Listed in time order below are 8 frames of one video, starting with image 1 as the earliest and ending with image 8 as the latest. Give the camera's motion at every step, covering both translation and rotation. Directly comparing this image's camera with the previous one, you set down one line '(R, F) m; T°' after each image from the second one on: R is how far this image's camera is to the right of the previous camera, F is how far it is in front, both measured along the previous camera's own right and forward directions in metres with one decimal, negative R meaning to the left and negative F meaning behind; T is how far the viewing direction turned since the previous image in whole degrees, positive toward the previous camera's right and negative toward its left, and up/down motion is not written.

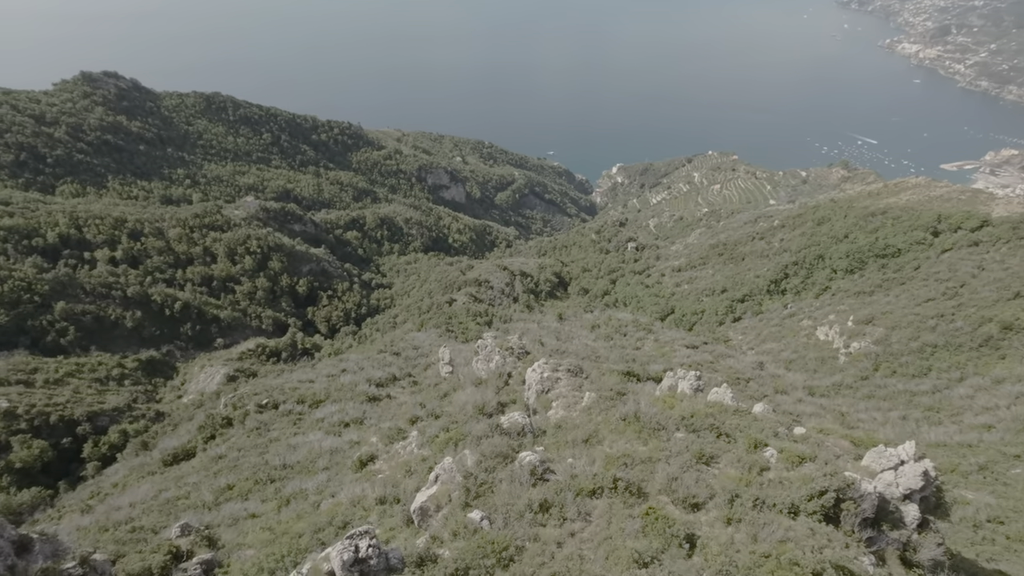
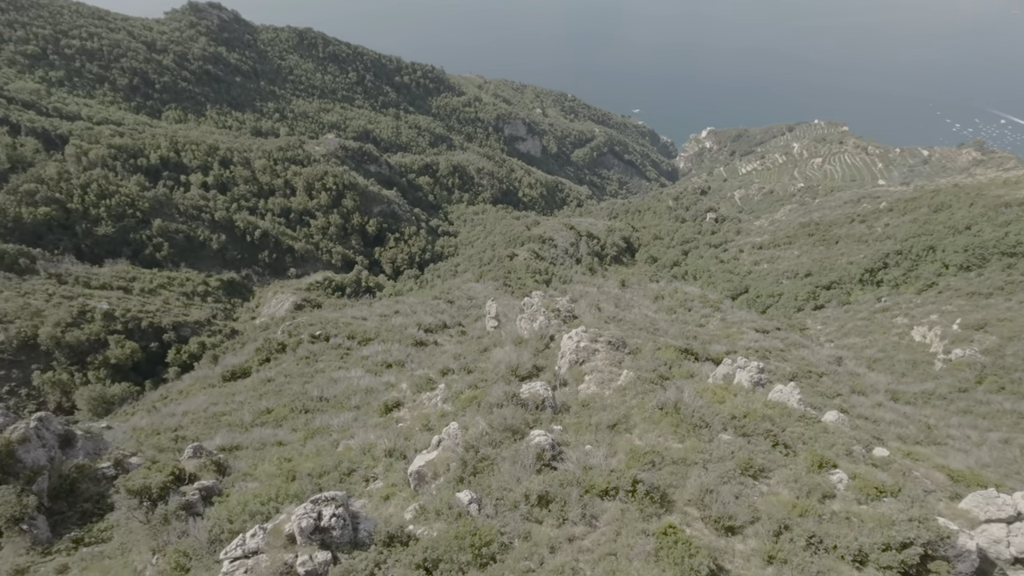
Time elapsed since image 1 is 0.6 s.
(+0.5, +1.2) m; -8°
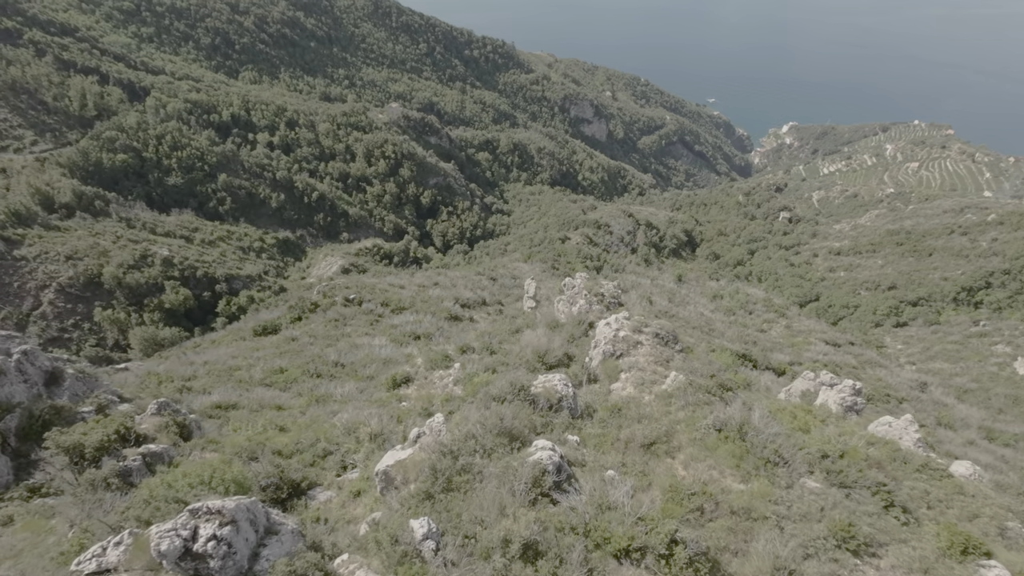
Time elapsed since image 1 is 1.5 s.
(+0.4, +1.9) m; -6°
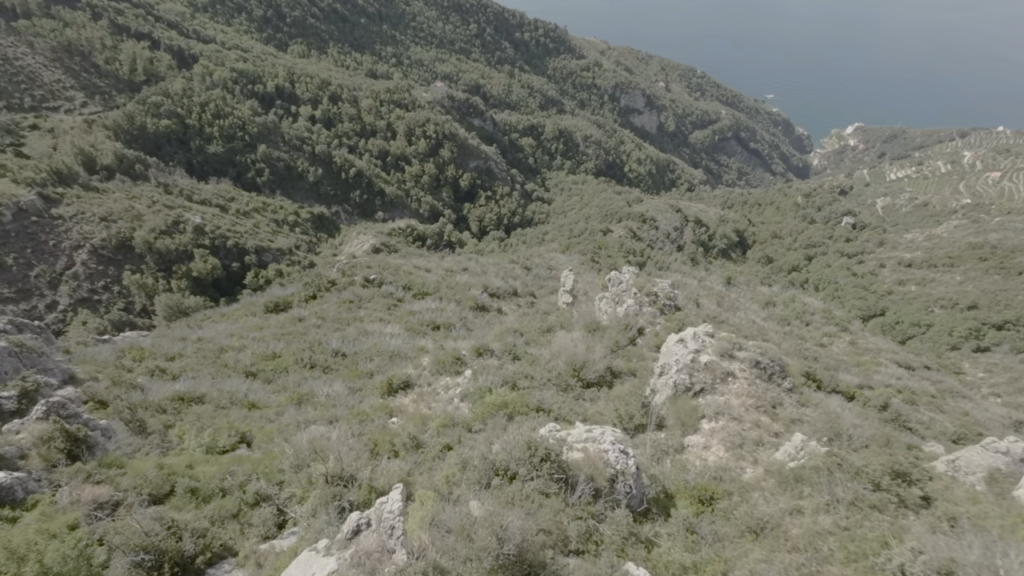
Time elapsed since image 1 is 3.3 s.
(0.0, +2.6) m; -4°
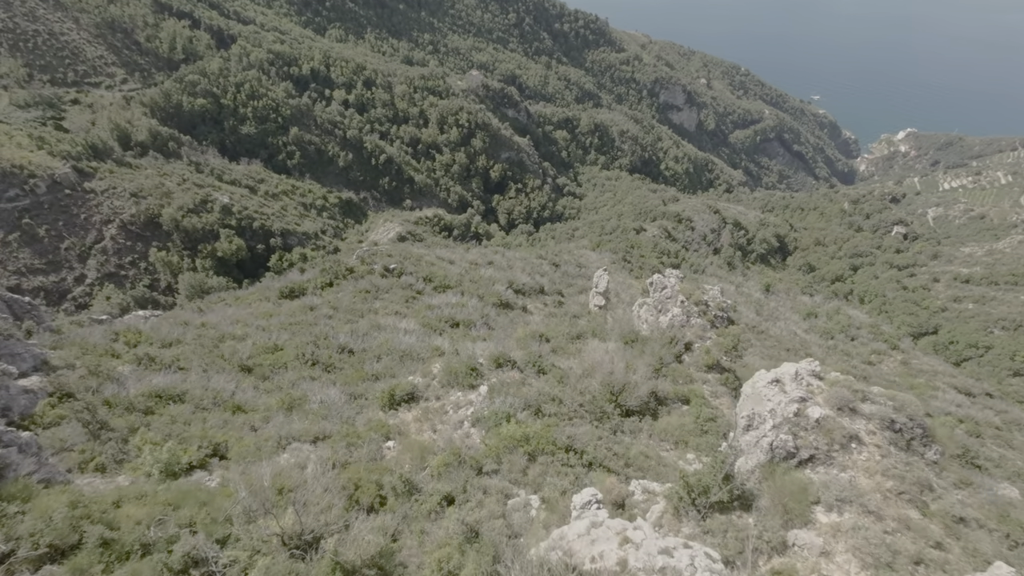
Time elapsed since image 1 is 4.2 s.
(-0.1, +1.5) m; -3°
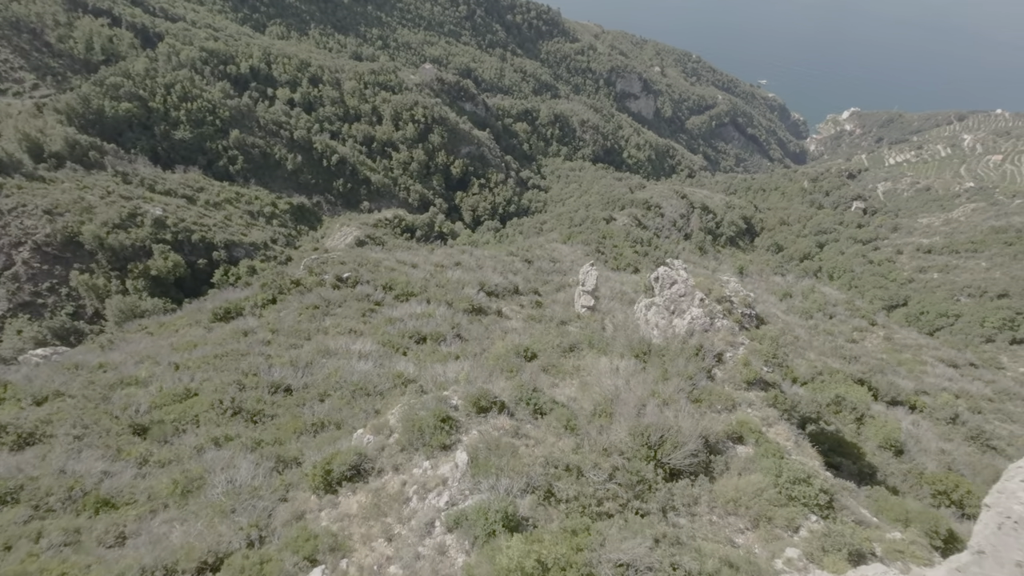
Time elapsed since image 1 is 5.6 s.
(-0.1, +2.4) m; +4°
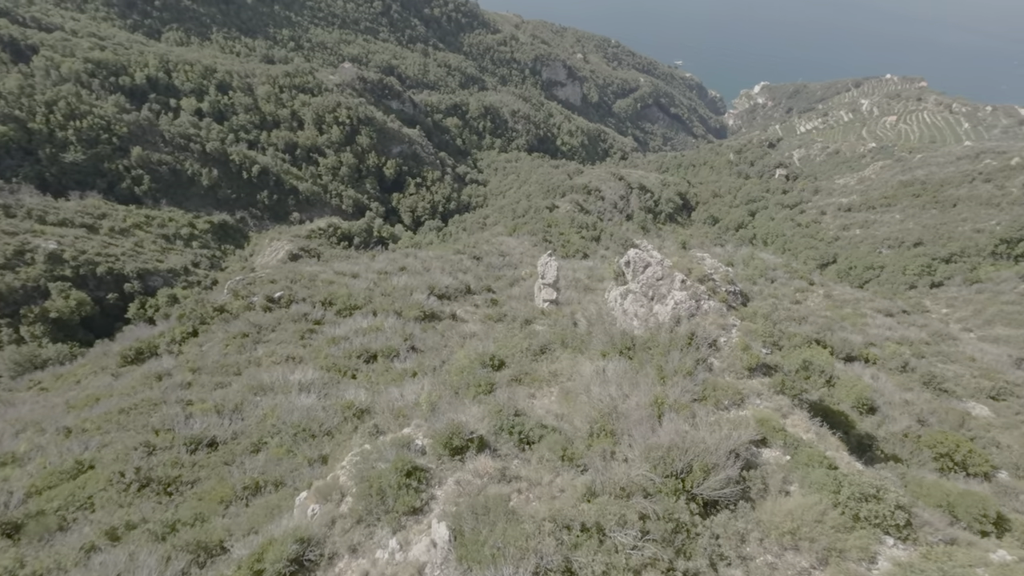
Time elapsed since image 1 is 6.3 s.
(-0.2, +1.2) m; +6°
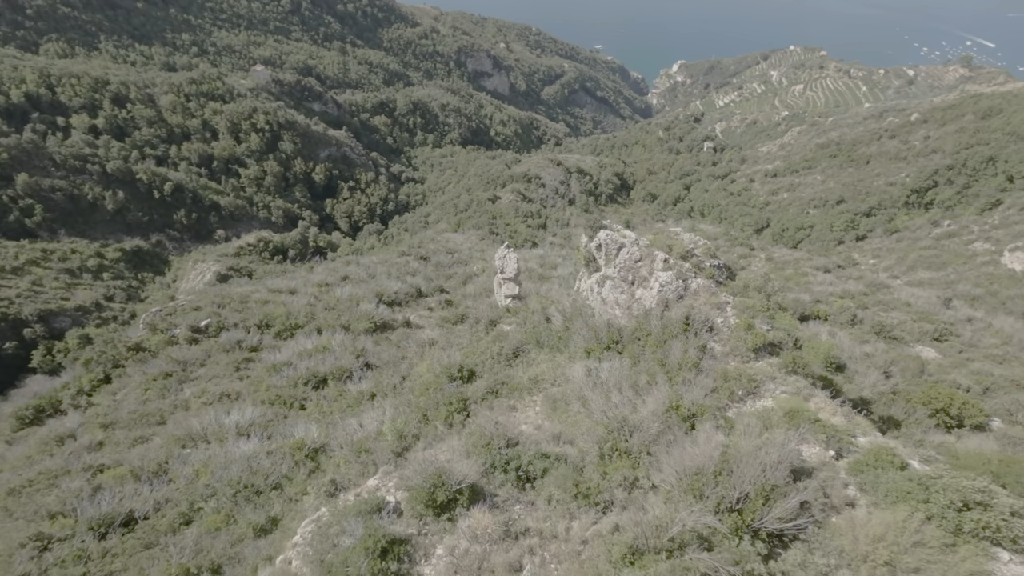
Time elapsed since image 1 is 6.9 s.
(-0.2, +1.1) m; +6°
